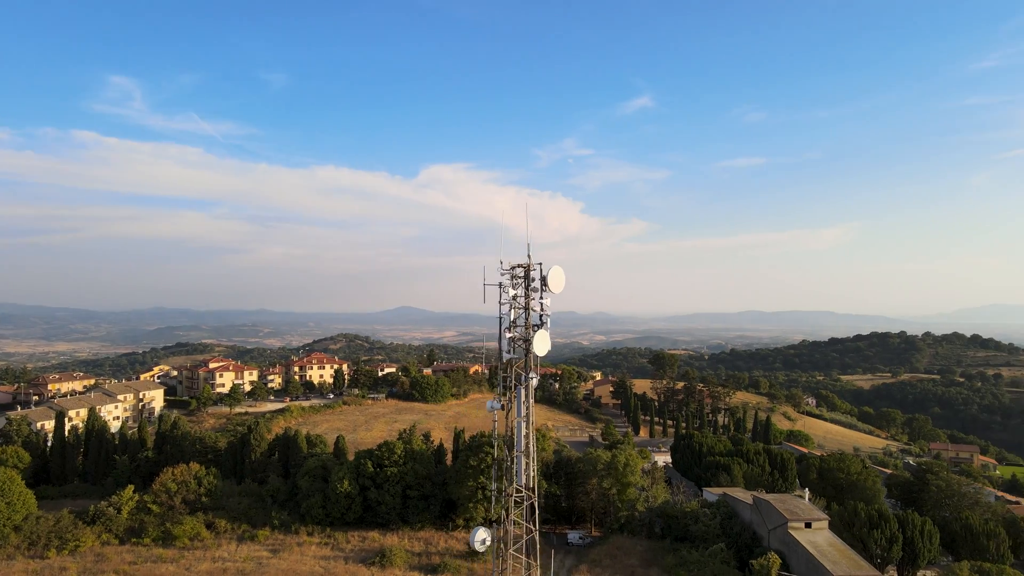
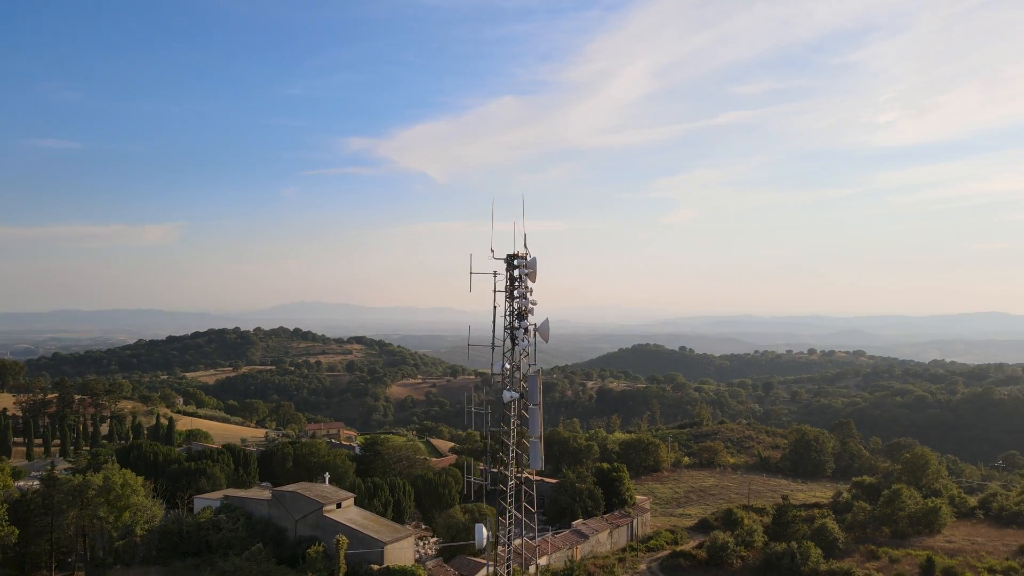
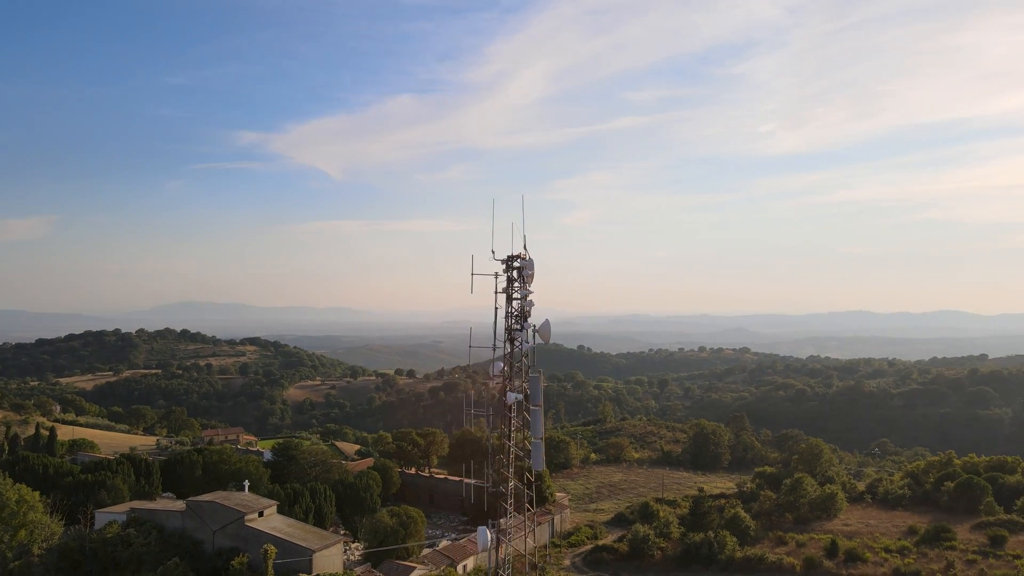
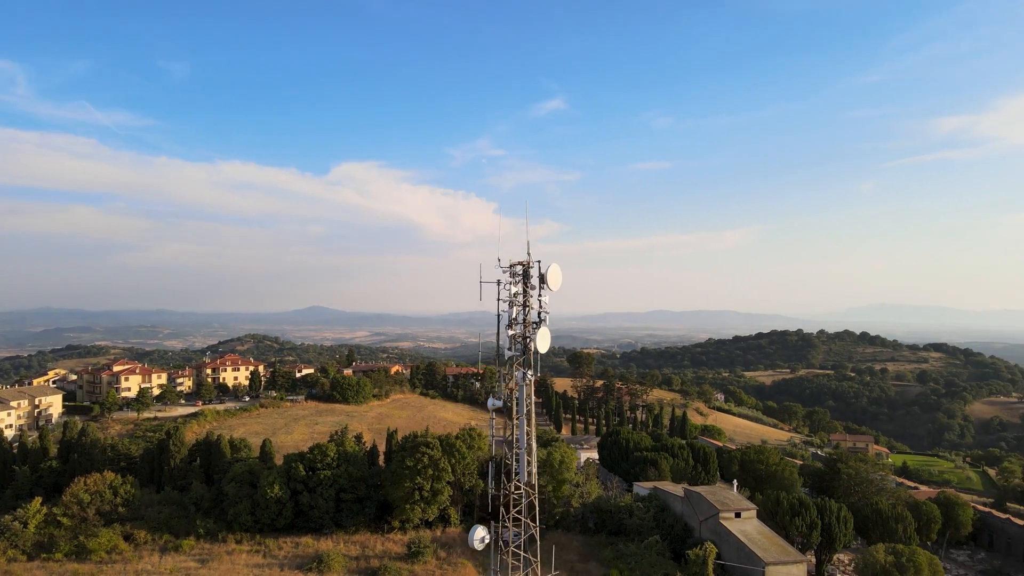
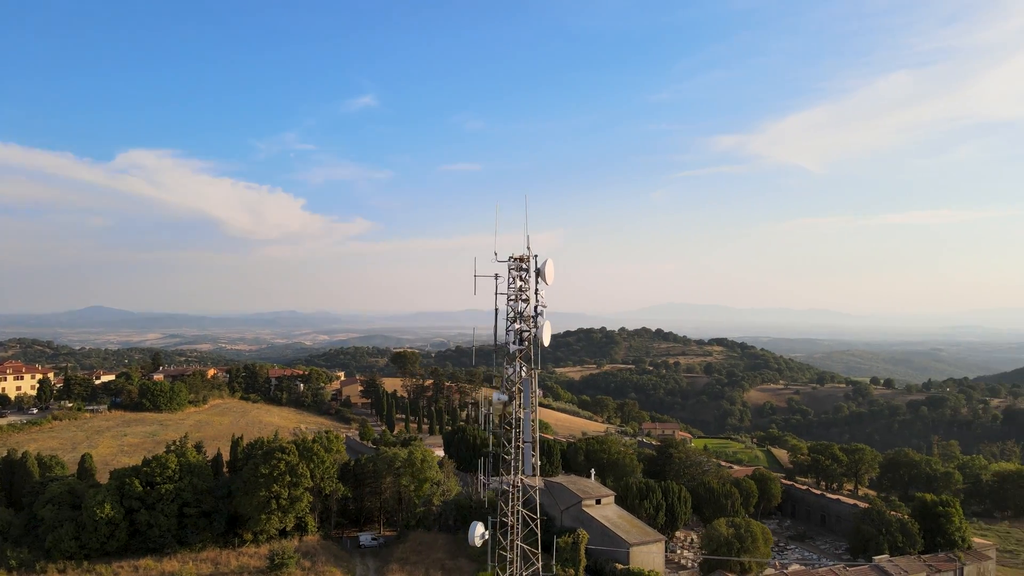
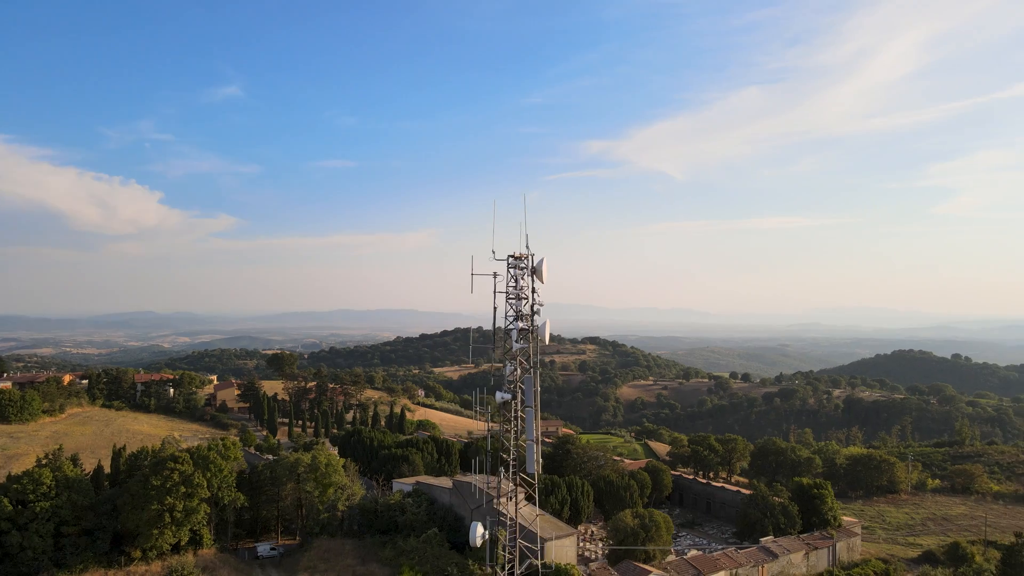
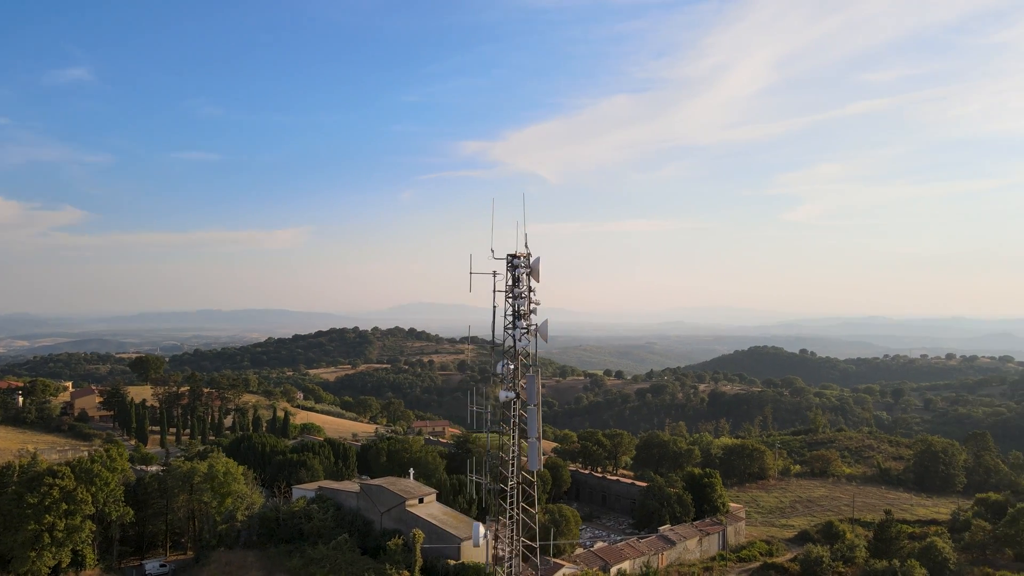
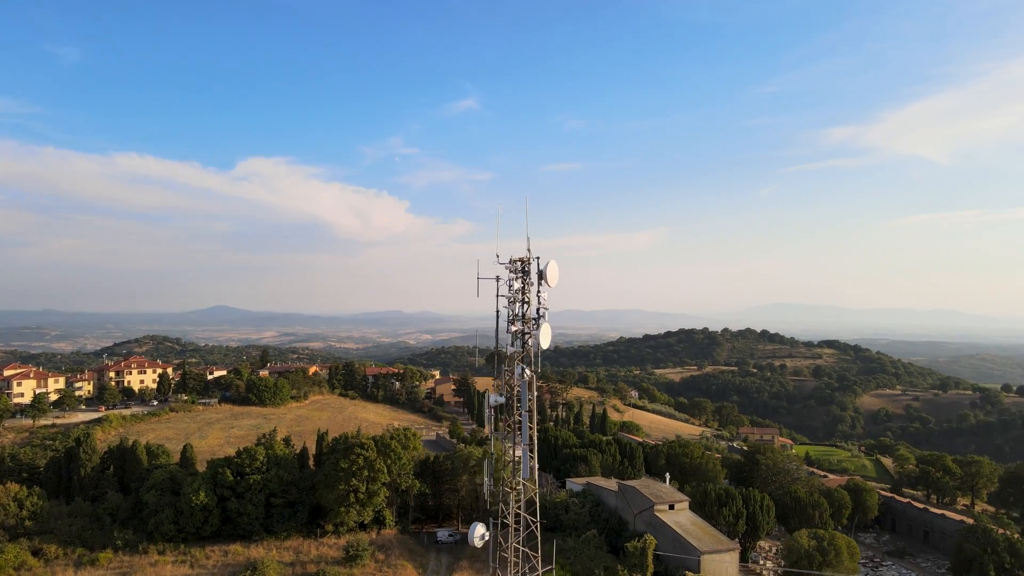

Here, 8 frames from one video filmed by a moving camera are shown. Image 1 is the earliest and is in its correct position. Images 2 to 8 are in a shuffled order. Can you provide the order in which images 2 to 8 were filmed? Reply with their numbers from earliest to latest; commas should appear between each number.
4, 8, 5, 6, 7, 2, 3
